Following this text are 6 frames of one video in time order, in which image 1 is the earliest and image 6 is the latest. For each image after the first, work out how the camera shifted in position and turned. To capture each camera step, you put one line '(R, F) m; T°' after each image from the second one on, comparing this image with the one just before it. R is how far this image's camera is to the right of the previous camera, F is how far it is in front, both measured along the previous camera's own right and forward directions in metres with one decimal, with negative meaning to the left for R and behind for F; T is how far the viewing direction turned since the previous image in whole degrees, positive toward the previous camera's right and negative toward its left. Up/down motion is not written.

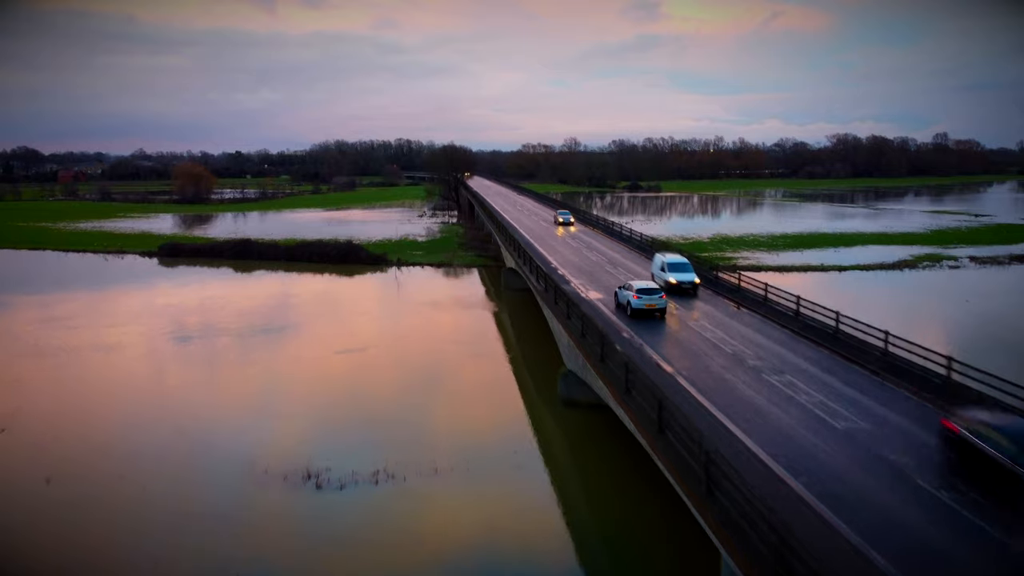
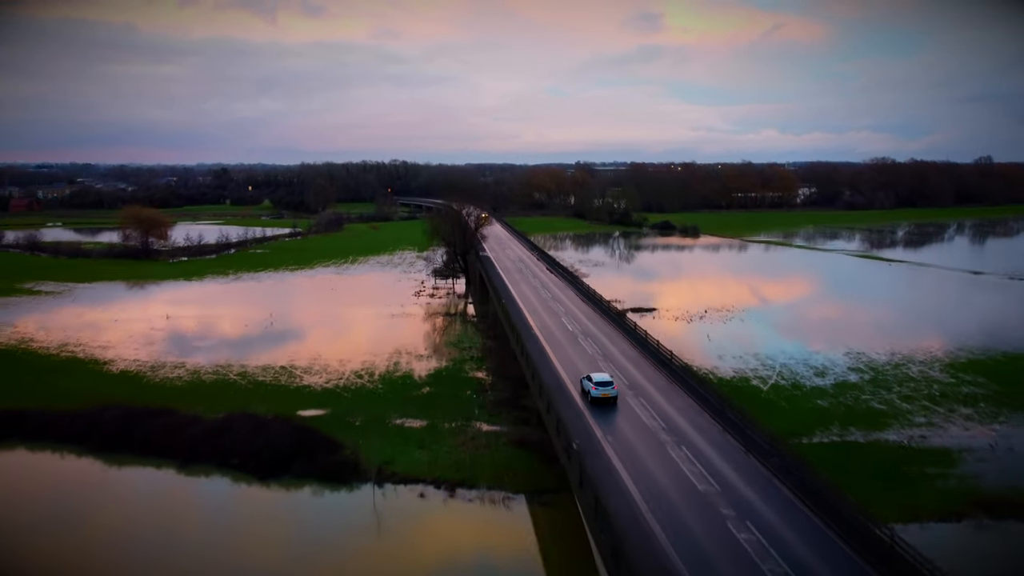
(-1.5, +9.6) m; 0°
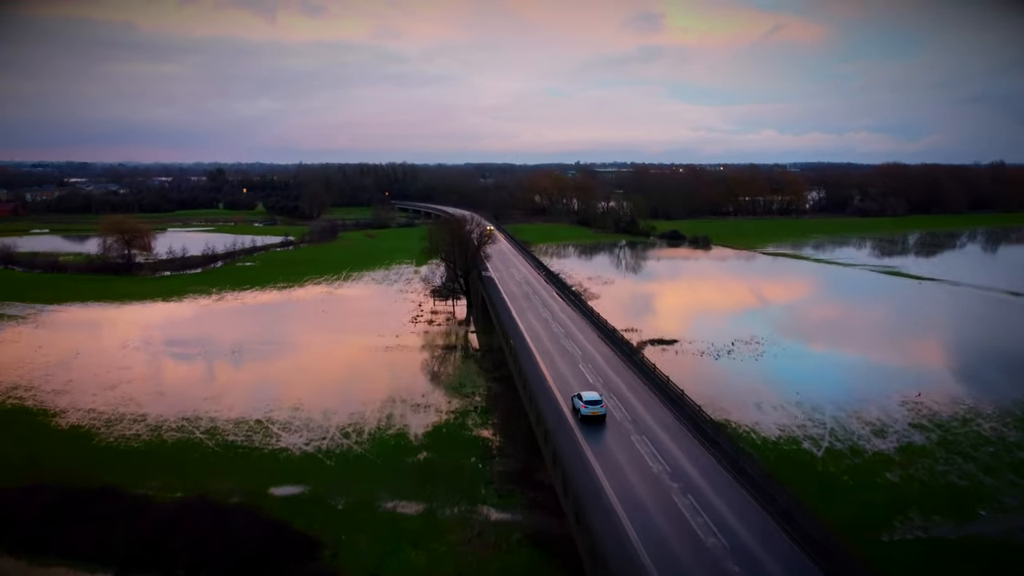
(-0.3, +2.6) m; 0°
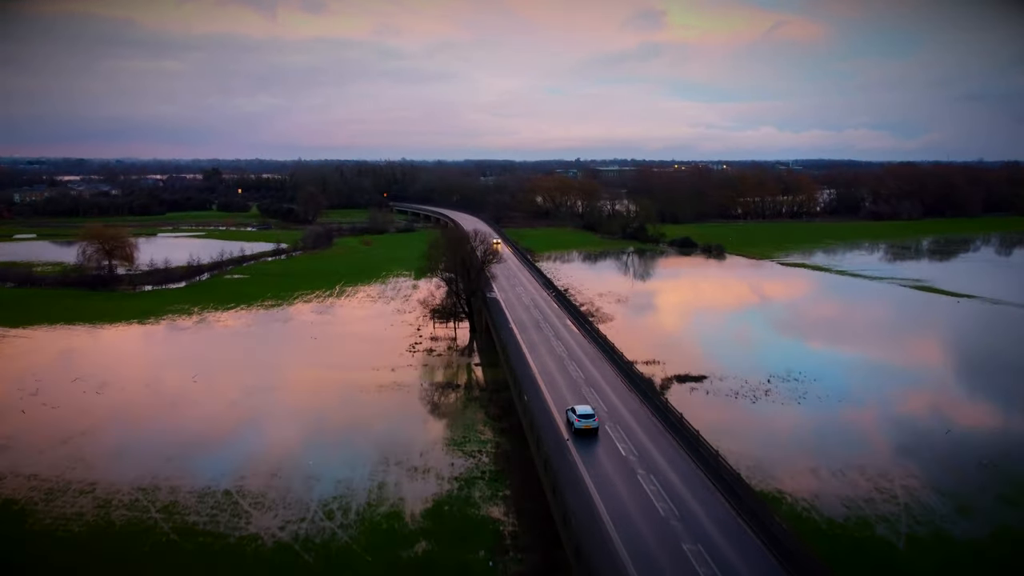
(-0.4, +2.6) m; 0°
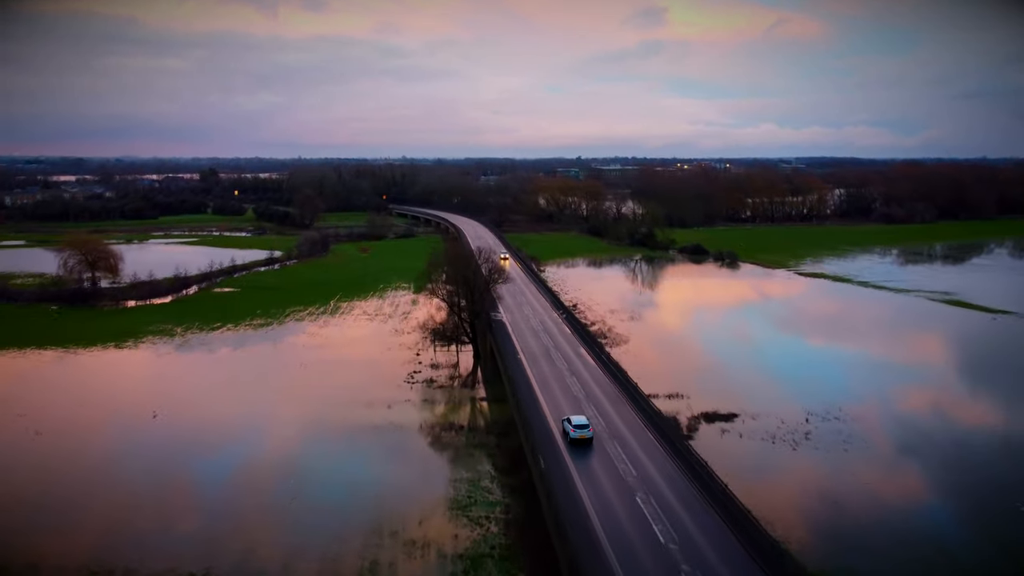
(-0.3, +2.2) m; 0°
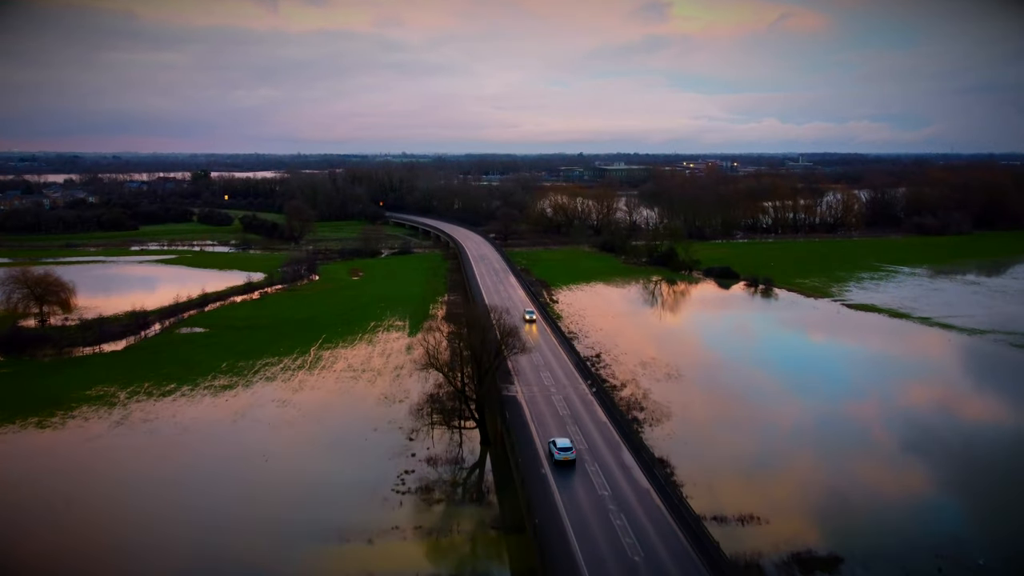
(-0.6, +5.3) m; 0°
